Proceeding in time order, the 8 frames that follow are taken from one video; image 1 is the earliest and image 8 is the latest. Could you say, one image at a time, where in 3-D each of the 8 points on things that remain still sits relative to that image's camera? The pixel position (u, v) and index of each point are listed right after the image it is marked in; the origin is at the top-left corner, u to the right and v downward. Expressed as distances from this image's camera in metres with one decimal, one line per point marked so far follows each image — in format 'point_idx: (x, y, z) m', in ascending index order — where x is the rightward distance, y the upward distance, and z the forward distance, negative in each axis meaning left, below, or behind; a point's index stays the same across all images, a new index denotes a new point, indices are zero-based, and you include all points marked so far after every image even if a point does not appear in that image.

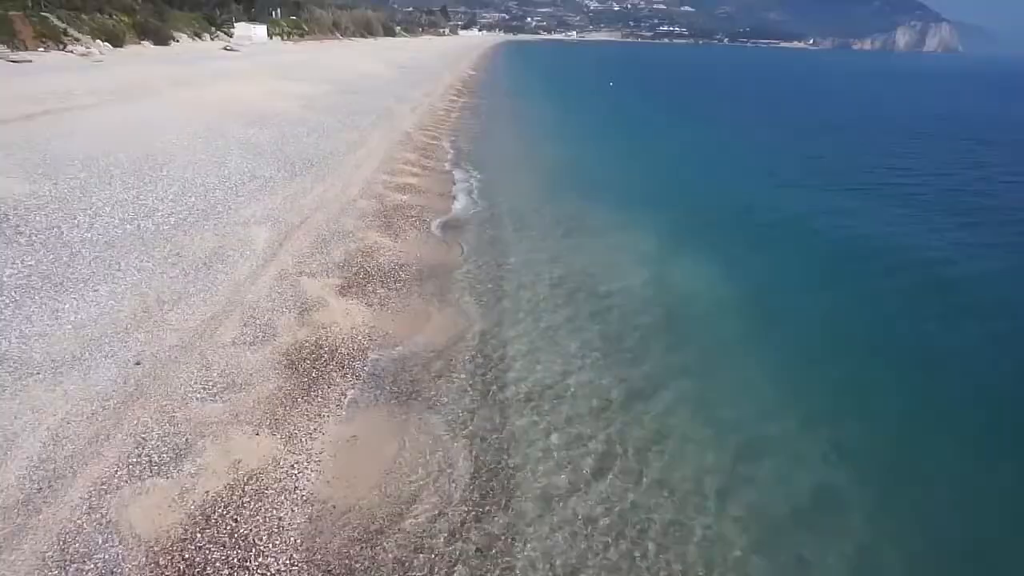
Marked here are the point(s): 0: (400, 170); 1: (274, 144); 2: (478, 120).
0: (-1.8, +1.8, +10.4) m
1: (-4.0, +2.4, +11.2) m
2: (-1.0, +4.8, +18.6) m
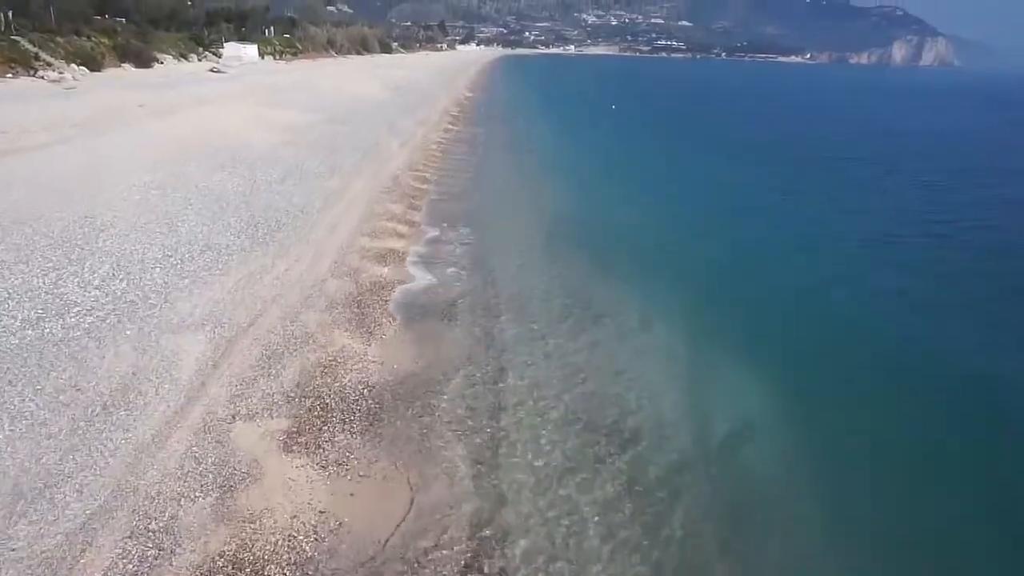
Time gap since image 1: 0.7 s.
0: (-1.8, +0.8, +9.0) m
1: (-4.0, +1.3, +9.9) m
2: (-1.0, +3.6, +17.3) m
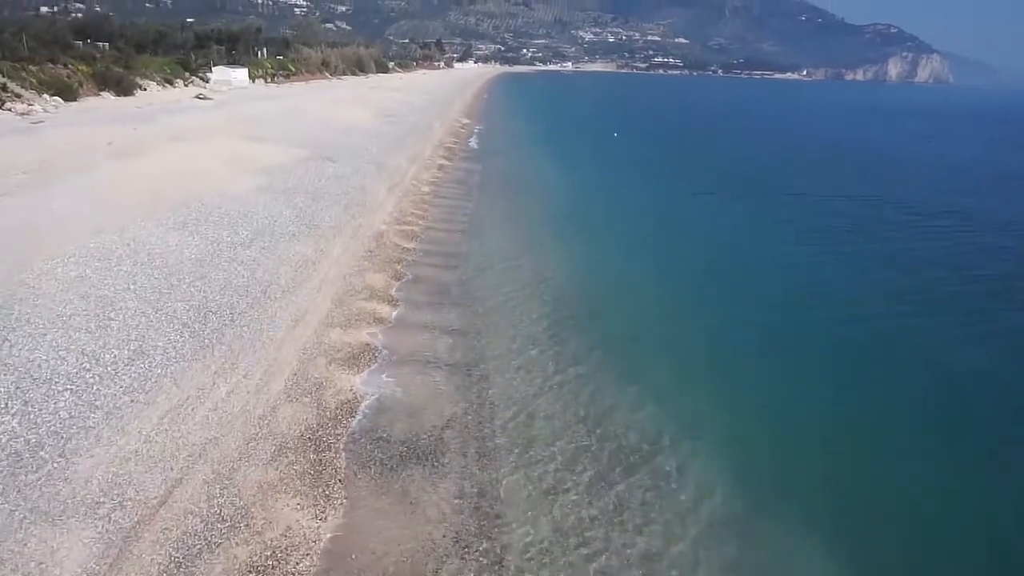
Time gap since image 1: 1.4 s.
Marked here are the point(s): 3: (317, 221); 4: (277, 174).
0: (-1.8, -0.3, +7.7) m
1: (-4.1, +0.2, +8.6) m
2: (-1.1, +2.3, +16.0) m
3: (-3.3, +1.1, +11.2) m
4: (-5.5, +2.7, +15.6) m
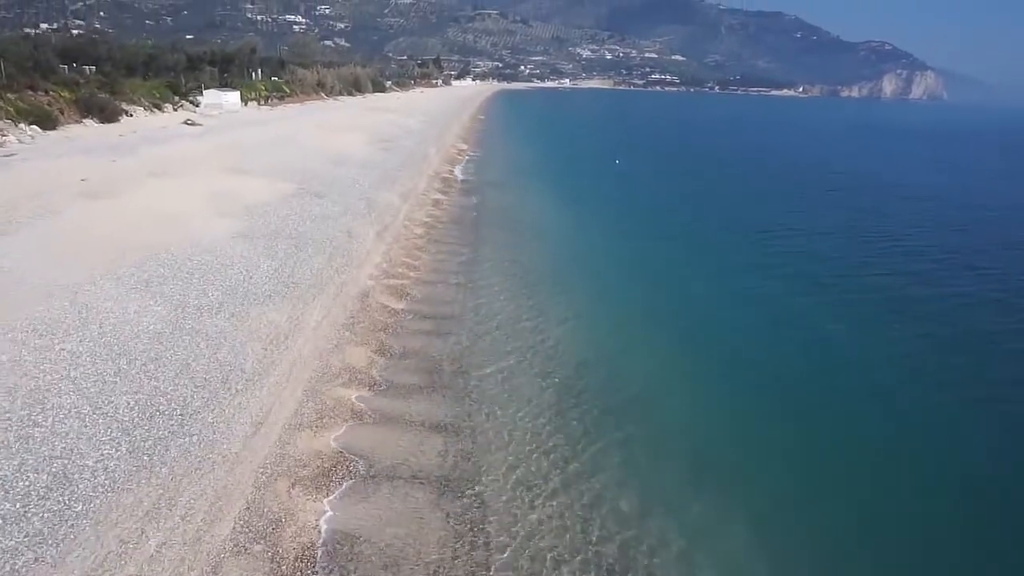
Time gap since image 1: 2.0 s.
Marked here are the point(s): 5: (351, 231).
0: (-1.8, -1.2, +6.6) m
1: (-4.1, -0.7, +7.5) m
2: (-1.1, +1.3, +15.0) m
3: (-3.3, +0.2, +10.2) m
4: (-5.6, +1.6, +14.6) m
5: (-3.3, +1.2, +13.5) m
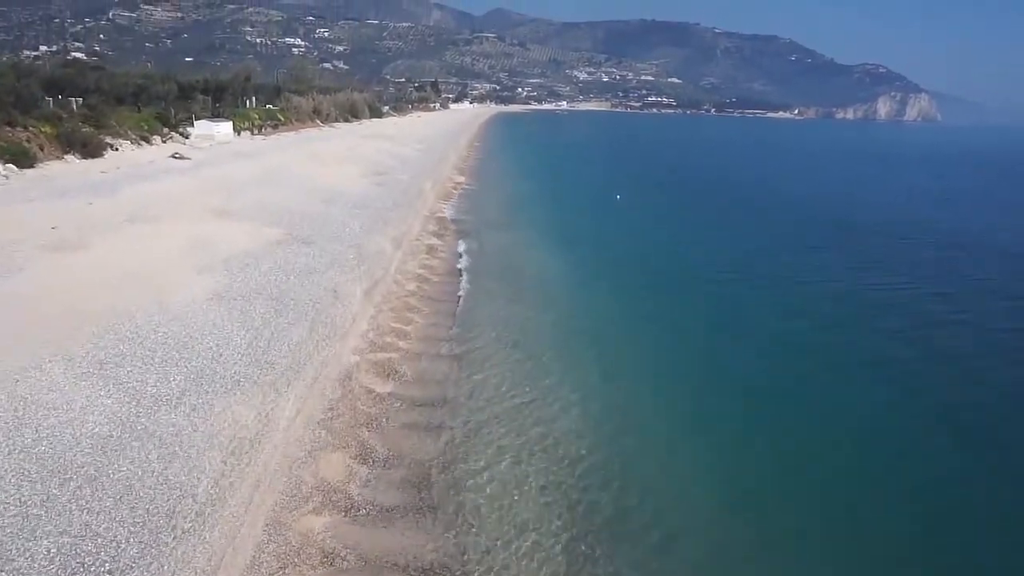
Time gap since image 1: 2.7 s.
0: (-1.8, -2.2, +5.5) m
1: (-4.1, -1.7, +6.4) m
2: (-1.1, 0.0, +14.0) m
3: (-3.3, -0.9, +9.1) m
4: (-5.6, +0.4, +13.5) m
5: (-3.3, 0.0, +12.4) m
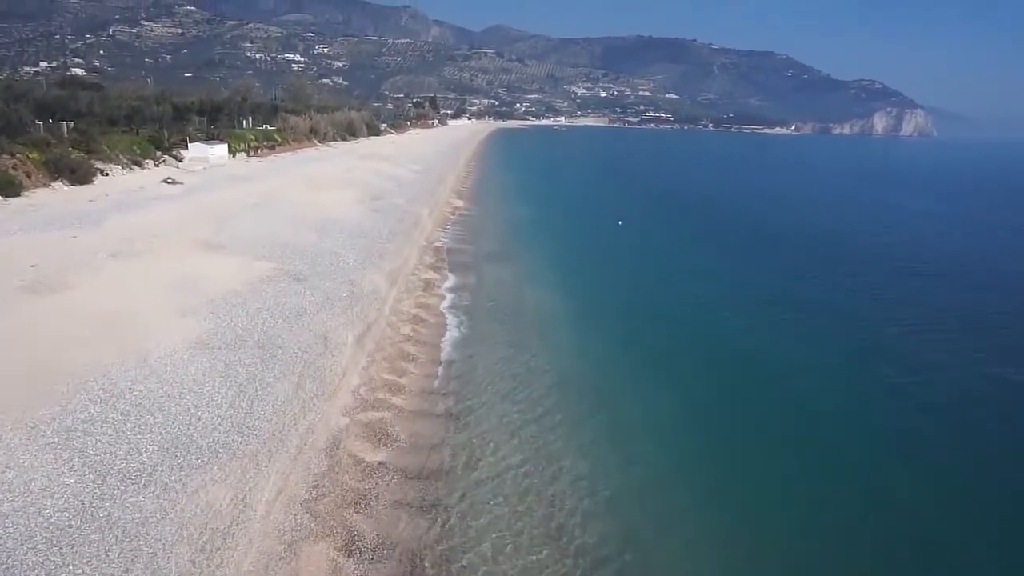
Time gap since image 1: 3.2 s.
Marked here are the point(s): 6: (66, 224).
0: (-1.8, -2.8, +4.8) m
1: (-4.0, -2.4, +5.7) m
2: (-1.1, -0.8, +13.3) m
3: (-3.3, -1.7, +8.5) m
4: (-5.6, -0.4, +12.9) m
5: (-3.3, -0.8, +11.8) m
6: (-12.5, +1.8, +18.5) m
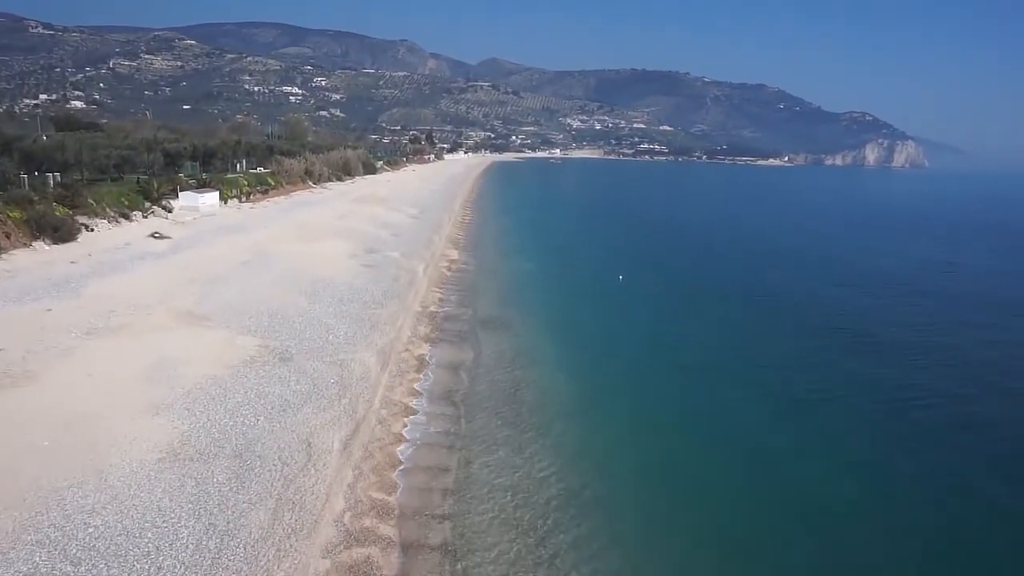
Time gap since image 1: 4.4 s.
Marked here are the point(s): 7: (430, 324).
0: (-1.7, -4.2, +3.8) m
1: (-4.0, -3.7, +4.7) m
2: (-1.1, -2.5, +12.4) m
3: (-3.3, -3.1, +7.5) m
4: (-5.6, -2.1, +11.9) m
5: (-3.3, -2.5, +10.8) m
6: (-12.5, -0.2, +17.6) m
7: (-2.3, -1.0, +18.3) m
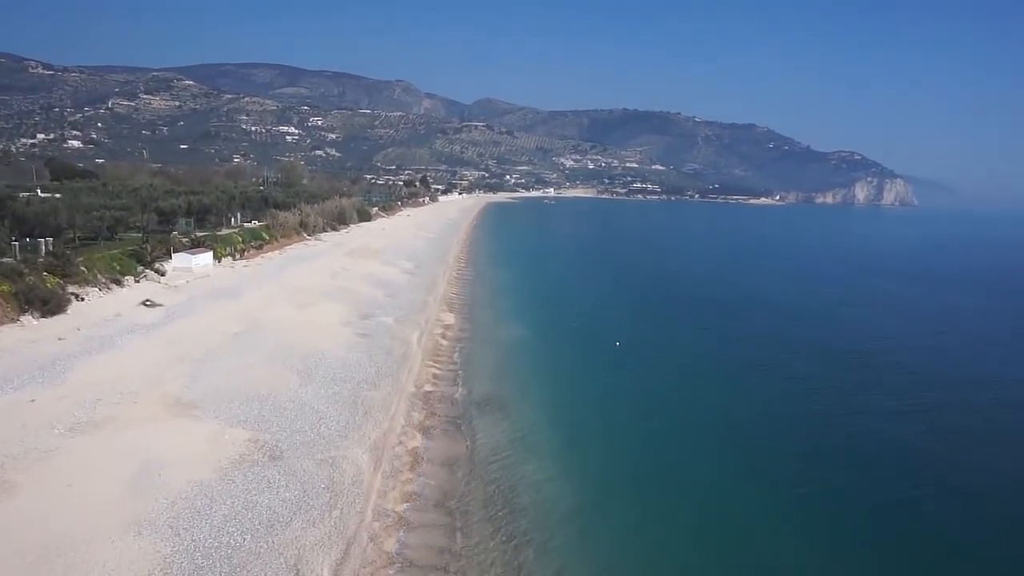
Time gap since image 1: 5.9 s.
0: (-1.7, -5.6, +3.3) m
1: (-4.0, -5.3, +4.2) m
2: (-1.2, -4.4, +12.0) m
3: (-3.3, -4.8, +7.0) m
4: (-5.6, -4.0, +11.5) m
5: (-3.3, -4.3, +10.4) m
6: (-12.6, -2.4, +17.2) m
7: (-2.4, -3.3, +17.9) m
